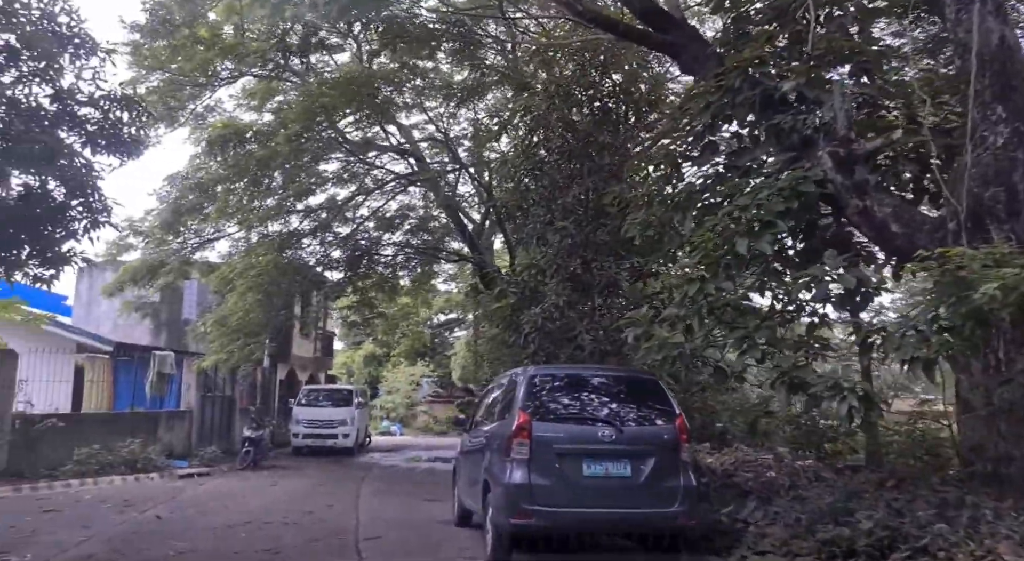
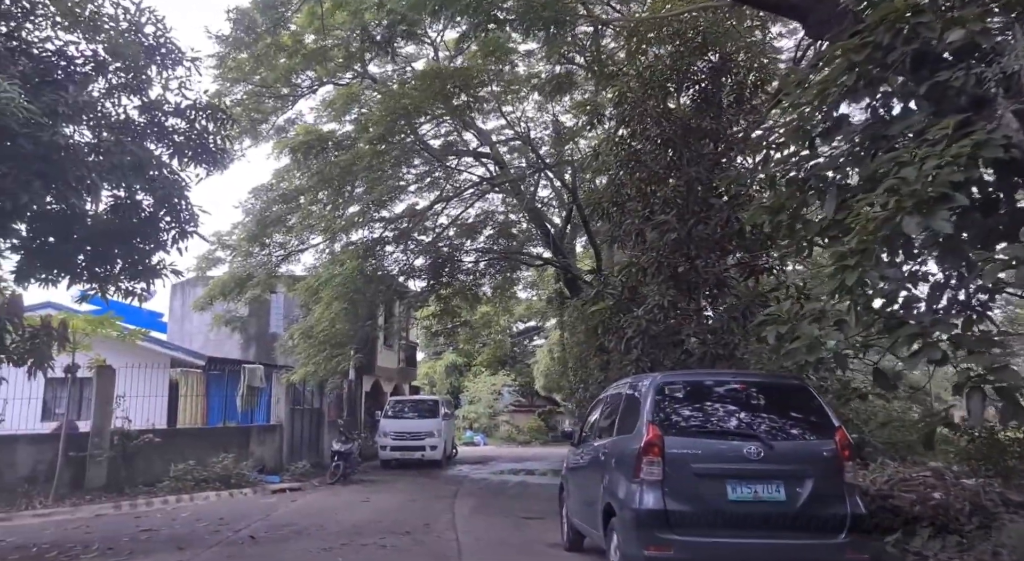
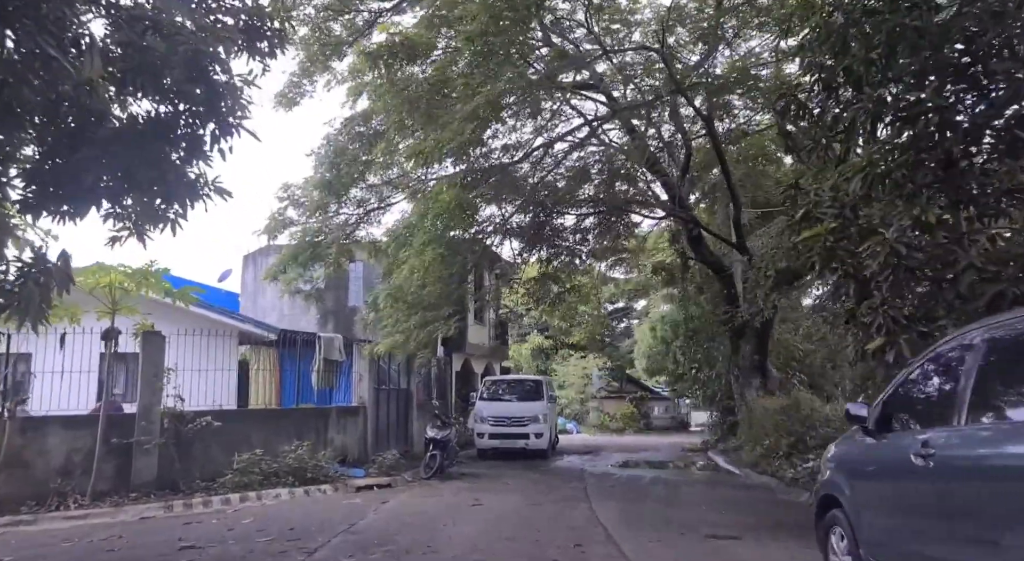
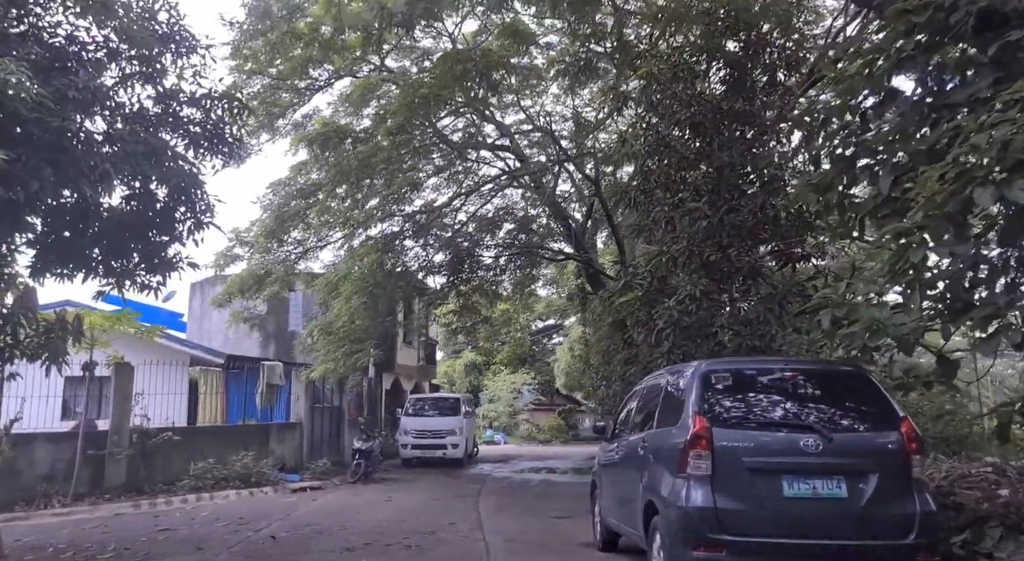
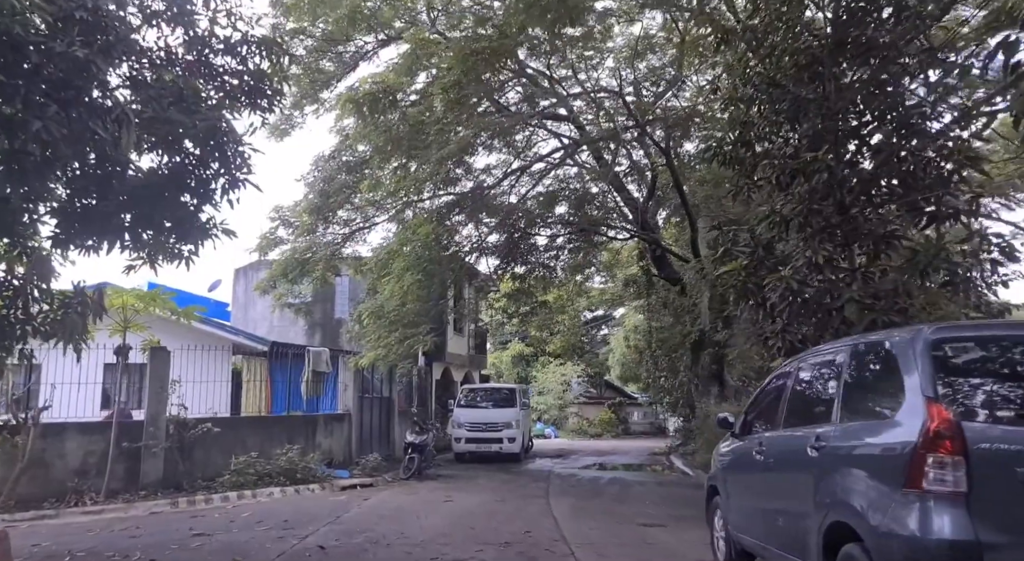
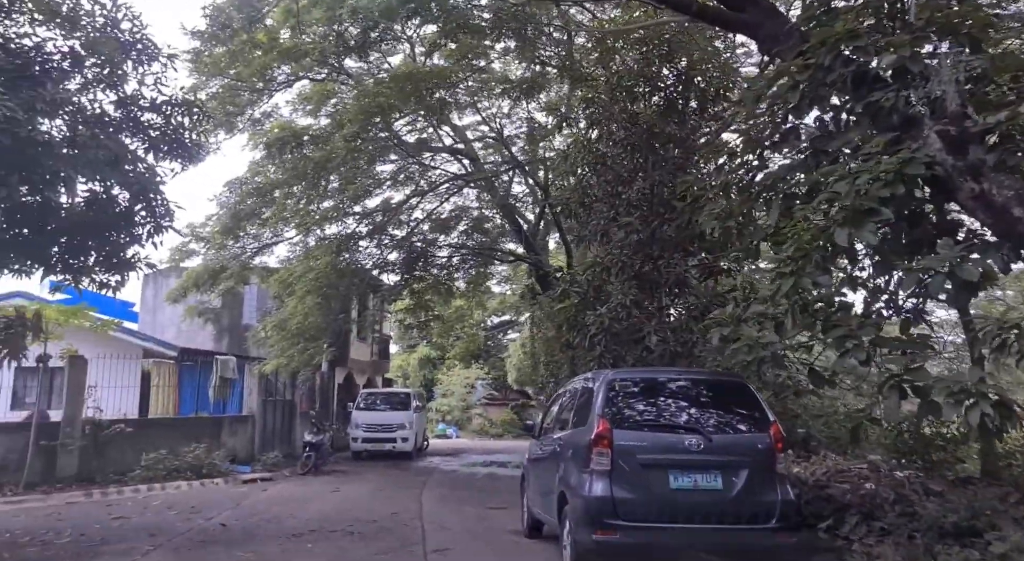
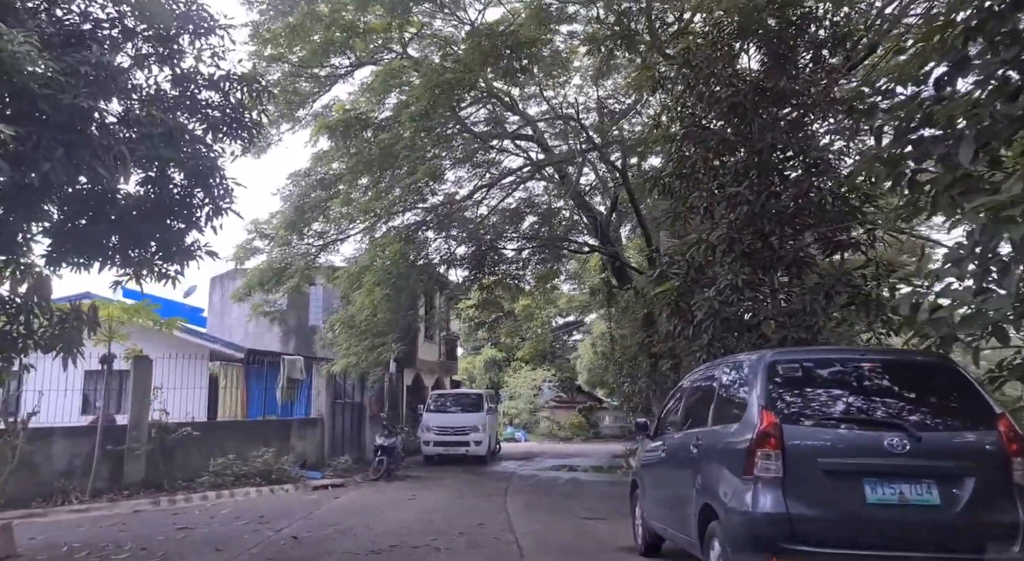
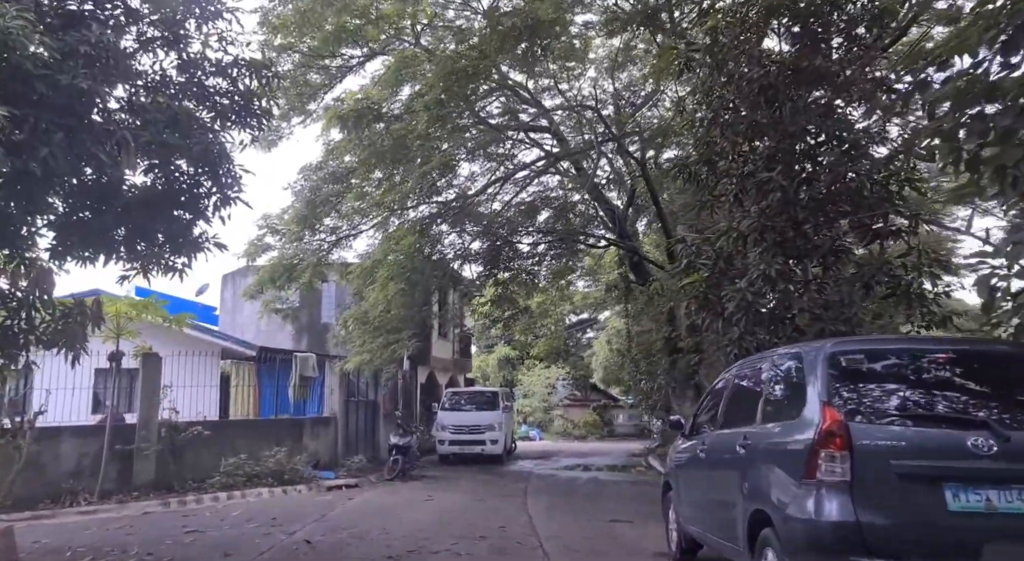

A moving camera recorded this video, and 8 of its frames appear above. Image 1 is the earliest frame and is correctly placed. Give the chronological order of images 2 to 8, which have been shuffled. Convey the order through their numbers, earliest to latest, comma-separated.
6, 2, 4, 7, 8, 5, 3
